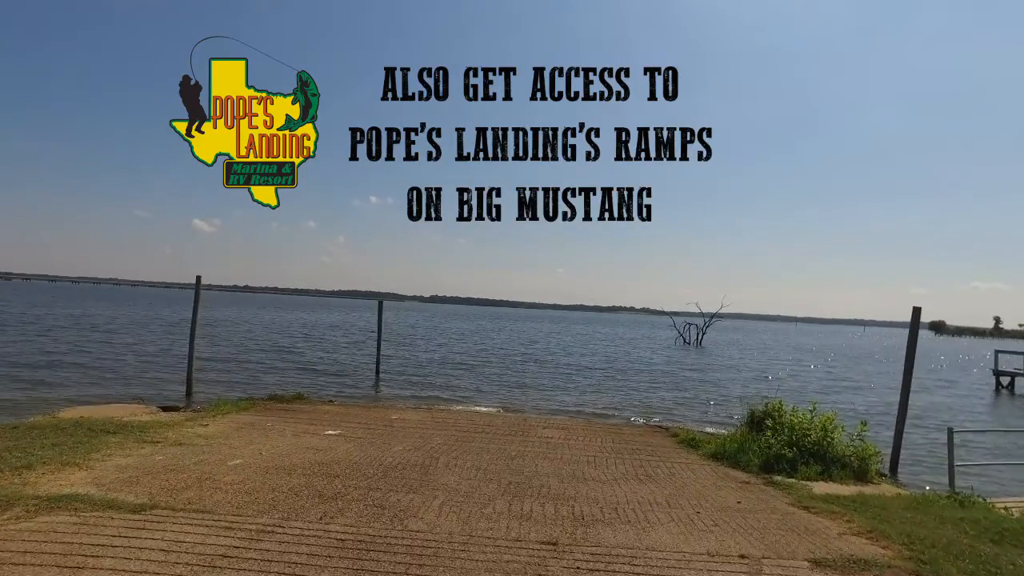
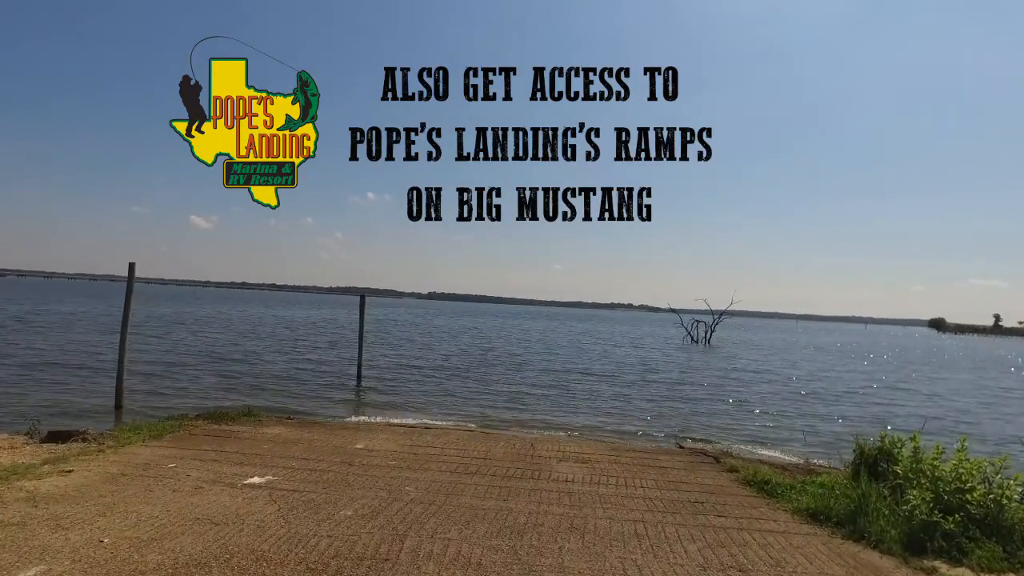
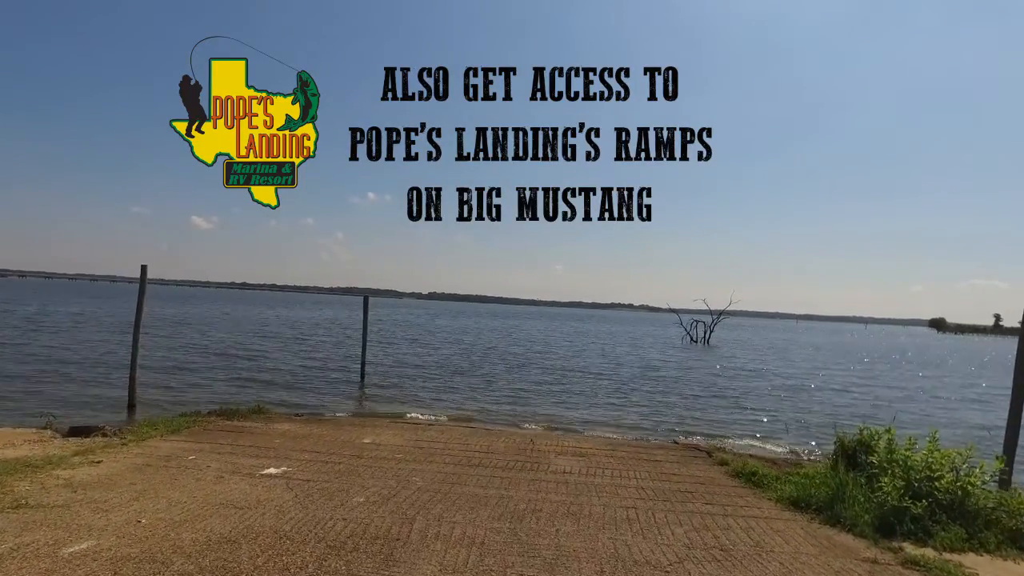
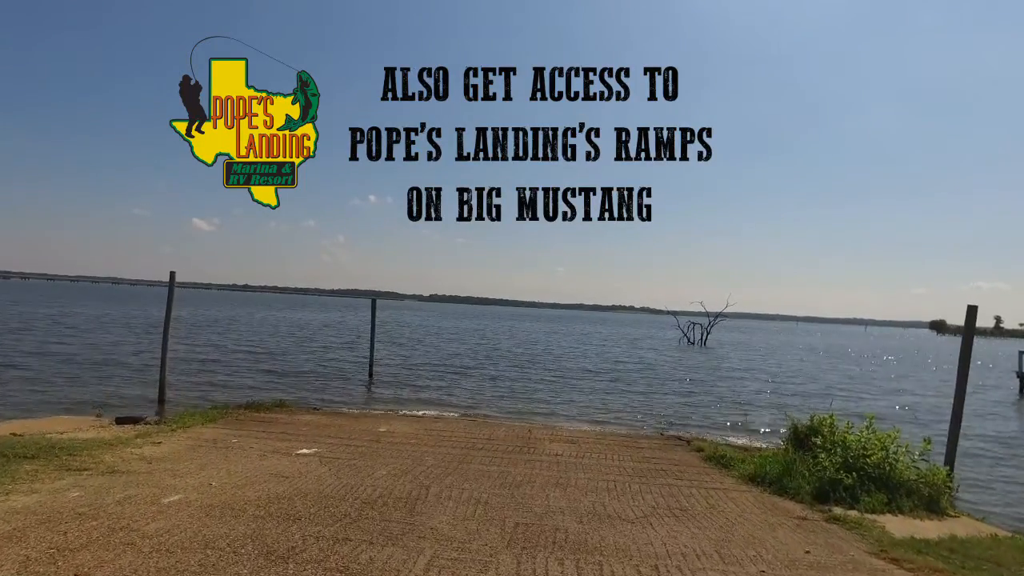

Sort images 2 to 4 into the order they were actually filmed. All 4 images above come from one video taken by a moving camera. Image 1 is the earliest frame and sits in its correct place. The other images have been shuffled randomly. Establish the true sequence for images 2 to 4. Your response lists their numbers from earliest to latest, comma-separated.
4, 3, 2
